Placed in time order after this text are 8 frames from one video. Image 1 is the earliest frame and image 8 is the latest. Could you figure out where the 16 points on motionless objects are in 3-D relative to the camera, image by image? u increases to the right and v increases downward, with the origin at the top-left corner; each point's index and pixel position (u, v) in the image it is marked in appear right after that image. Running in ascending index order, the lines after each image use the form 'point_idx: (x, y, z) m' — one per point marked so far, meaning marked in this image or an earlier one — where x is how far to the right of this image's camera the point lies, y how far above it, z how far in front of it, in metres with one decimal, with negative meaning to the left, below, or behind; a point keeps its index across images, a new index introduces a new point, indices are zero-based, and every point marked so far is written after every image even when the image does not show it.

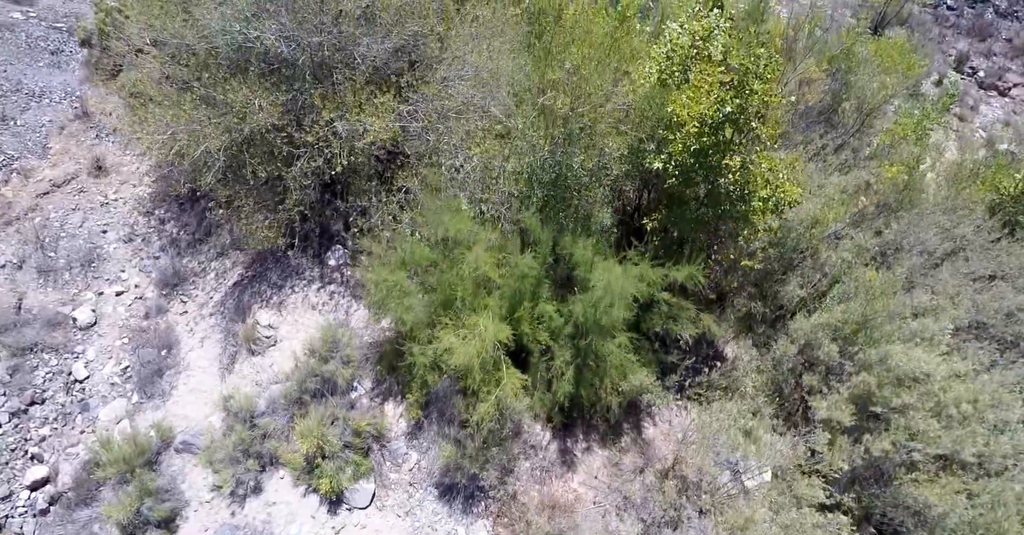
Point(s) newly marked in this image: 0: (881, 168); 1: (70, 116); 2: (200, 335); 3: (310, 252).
0: (+10.1, +2.6, +16.5) m
1: (-14.1, +4.9, +19.4) m
2: (-7.4, -1.6, +14.2) m
3: (-4.9, +0.4, +14.7) m
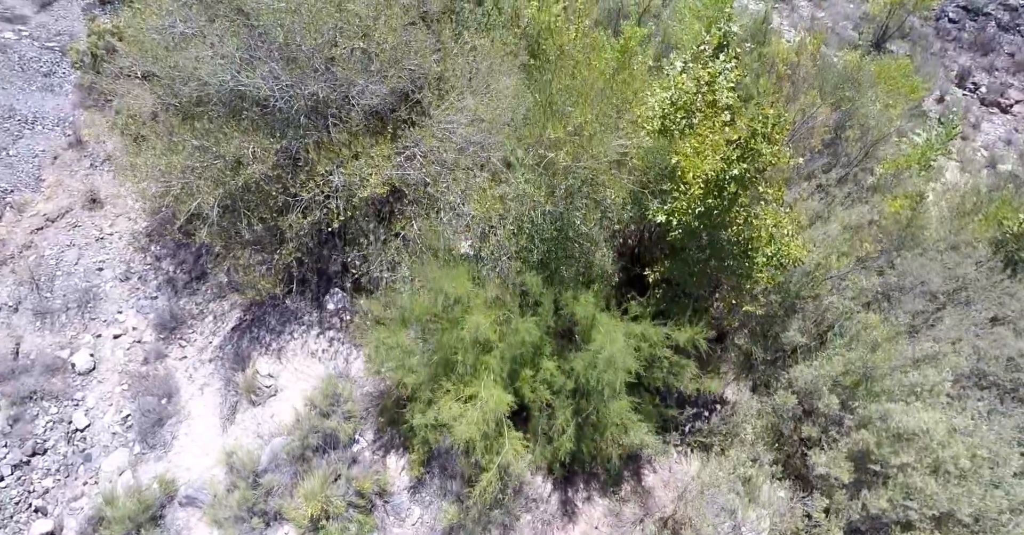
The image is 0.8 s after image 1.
0: (+10.1, +1.7, +16.4) m
1: (-14.1, +3.9, +19.1) m
2: (-7.3, -2.7, +14.2) m
3: (-4.9, -0.7, +14.6) m
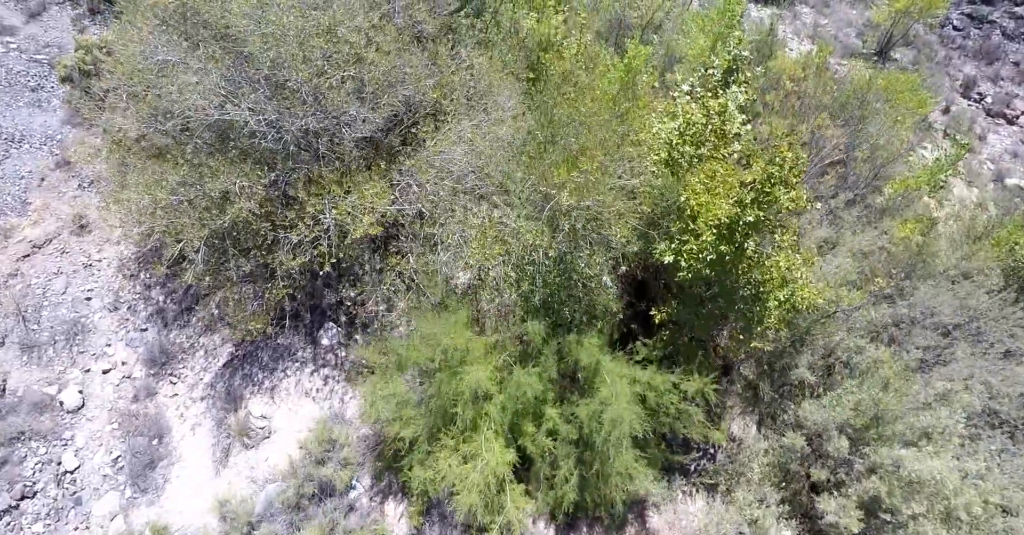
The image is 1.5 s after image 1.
0: (+10.1, +1.0, +16.0) m
1: (-14.1, +3.2, +18.6) m
2: (-7.3, -3.5, +13.8) m
3: (-4.9, -1.5, +14.2) m
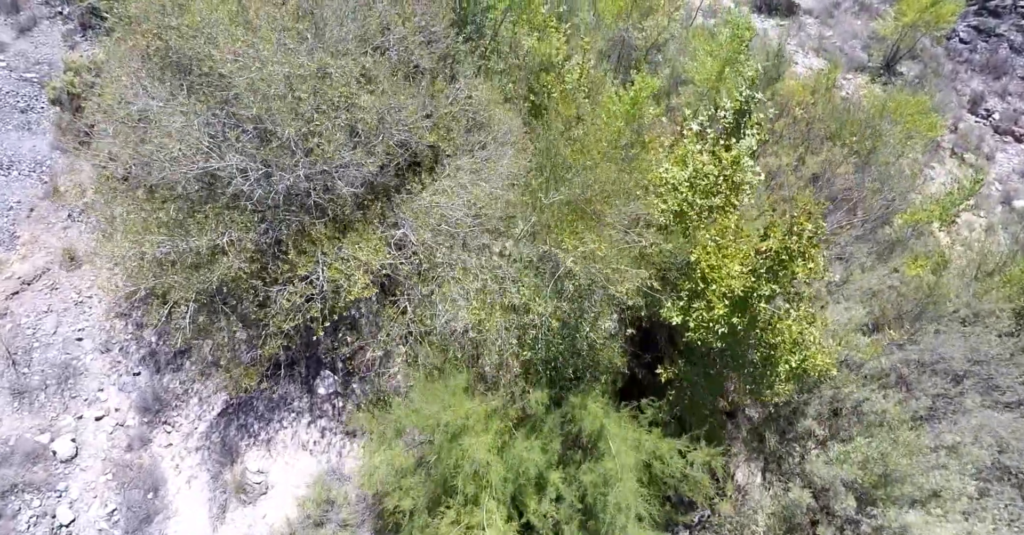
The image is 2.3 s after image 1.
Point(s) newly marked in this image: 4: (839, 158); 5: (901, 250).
0: (+10.1, 0.0, +15.6) m
1: (-14.1, +2.2, +18.1) m
2: (-7.3, -4.6, +13.6) m
3: (-4.9, -2.6, +13.9) m
4: (+9.5, +3.2, +17.5) m
5: (+10.5, +0.5, +16.2) m
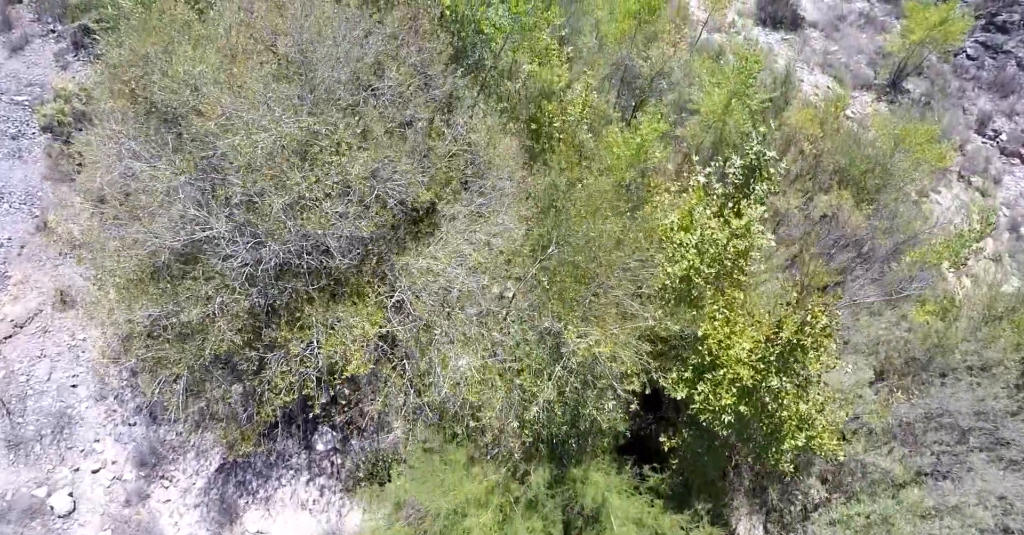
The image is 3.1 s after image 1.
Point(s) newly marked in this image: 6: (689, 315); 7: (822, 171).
0: (+10.2, -1.2, +15.4) m
1: (-14.1, +1.1, +17.8) m
2: (-7.3, -5.9, +13.5) m
3: (-4.9, -3.8, +13.7) m
4: (+9.5, +2.0, +17.2) m
5: (+10.6, -0.7, +16.0) m
6: (+3.1, -1.2, +11.1) m
7: (+9.3, +2.9, +18.1) m
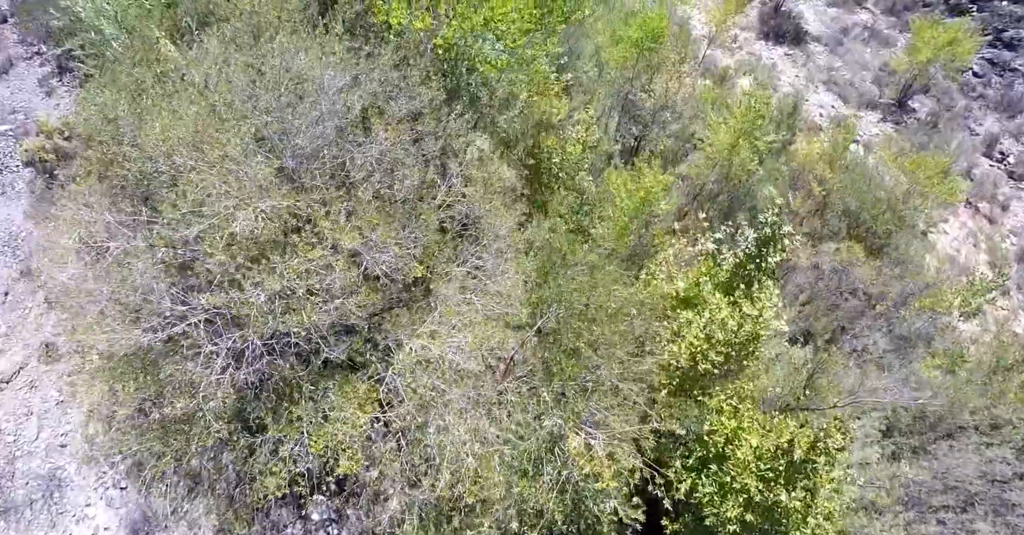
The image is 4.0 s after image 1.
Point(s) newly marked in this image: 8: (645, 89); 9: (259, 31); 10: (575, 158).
0: (+10.1, -2.5, +15.1) m
1: (-14.2, -0.3, +17.4) m
2: (-7.3, -7.3, +13.2) m
3: (-4.9, -5.2, +13.4) m
4: (+9.4, +0.8, +16.8) m
5: (+10.5, -2.0, +15.7) m
6: (+3.1, -2.7, +10.8) m
7: (+9.2, +1.6, +17.6) m
8: (+4.3, +5.8, +19.7) m
9: (-7.0, +6.5, +16.3) m
10: (+1.7, +3.0, +15.9) m
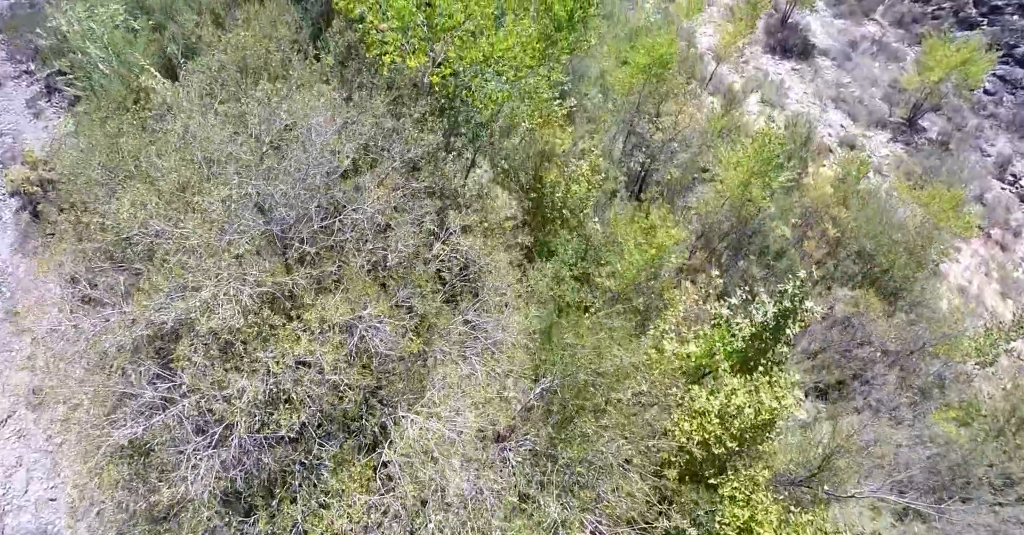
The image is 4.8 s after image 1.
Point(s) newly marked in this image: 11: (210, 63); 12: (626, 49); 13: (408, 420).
0: (+10.2, -3.7, +14.7) m
1: (-14.1, -1.4, +16.9) m
2: (-7.3, -8.6, +12.9) m
3: (-4.8, -6.5, +13.1) m
4: (+9.5, -0.4, +16.3) m
5: (+10.6, -3.2, +15.2) m
6: (+3.1, -4.0, +10.3) m
7: (+9.3, +0.5, +17.1) m
8: (+4.3, +4.7, +19.1) m
9: (-7.0, +5.3, +15.7) m
10: (+1.7, +1.8, +15.3) m
11: (-7.8, +5.2, +15.4) m
12: (+3.7, +7.2, +19.9) m
13: (-1.9, -2.6, +11.6) m
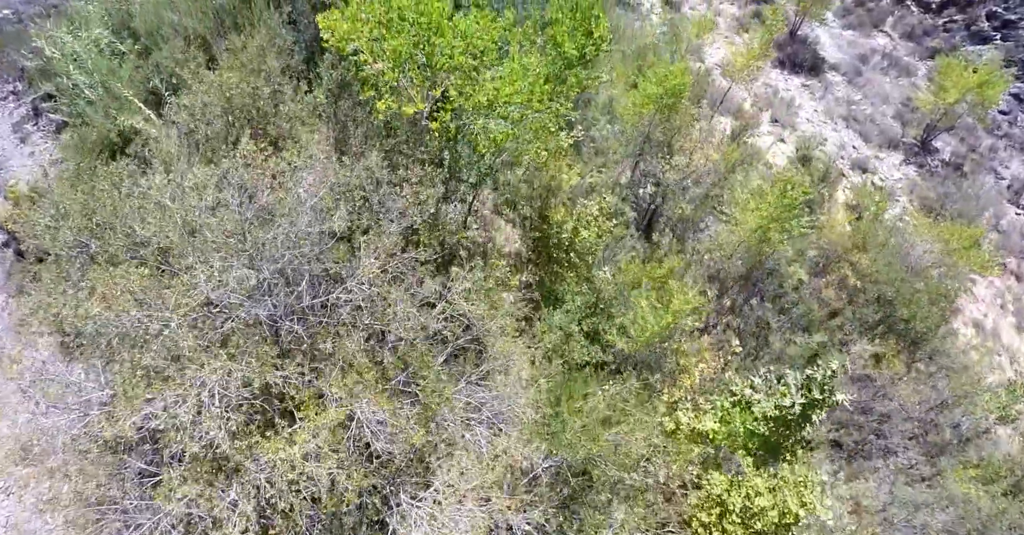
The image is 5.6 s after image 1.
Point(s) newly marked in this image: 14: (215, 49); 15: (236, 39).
0: (+10.3, -5.0, +14.2) m
1: (-14.0, -2.7, +16.3) m
2: (-7.1, -10.0, +12.5) m
3: (-4.7, -7.9, +12.6) m
4: (+9.6, -1.7, +15.7) m
5: (+10.7, -4.5, +14.8) m
6: (+3.3, -5.4, +9.9) m
7: (+9.4, -0.8, +16.5) m
8: (+4.5, +3.5, +18.3) m
9: (-6.9, +3.9, +14.9) m
10: (+1.9, +0.5, +14.7) m
11: (-7.6, +3.9, +14.6) m
12: (+3.9, +6.0, +19.1) m
13: (-1.8, -4.1, +11.1) m
14: (-8.6, +6.3, +17.6) m
15: (-7.7, +6.4, +17.0) m
